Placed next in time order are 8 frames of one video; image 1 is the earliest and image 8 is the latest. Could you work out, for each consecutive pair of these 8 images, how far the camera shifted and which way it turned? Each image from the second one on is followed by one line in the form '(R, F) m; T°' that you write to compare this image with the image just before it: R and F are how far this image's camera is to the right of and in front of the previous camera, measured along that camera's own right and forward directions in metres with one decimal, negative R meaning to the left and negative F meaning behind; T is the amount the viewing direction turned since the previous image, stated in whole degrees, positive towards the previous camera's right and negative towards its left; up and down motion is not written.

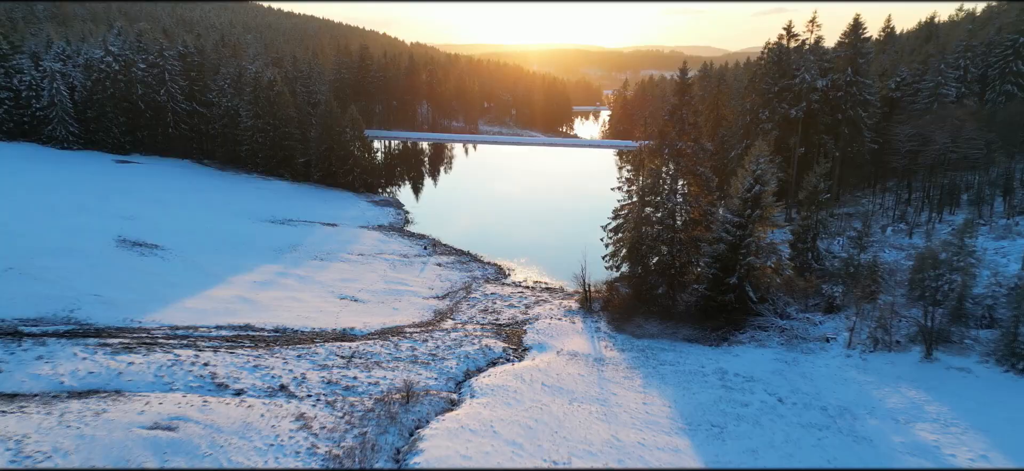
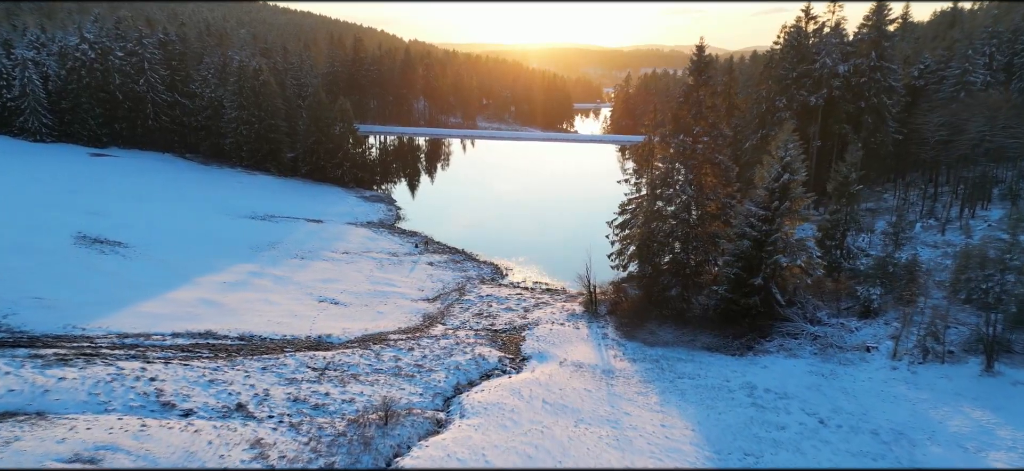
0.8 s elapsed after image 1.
(+0.1, +2.1) m; 0°
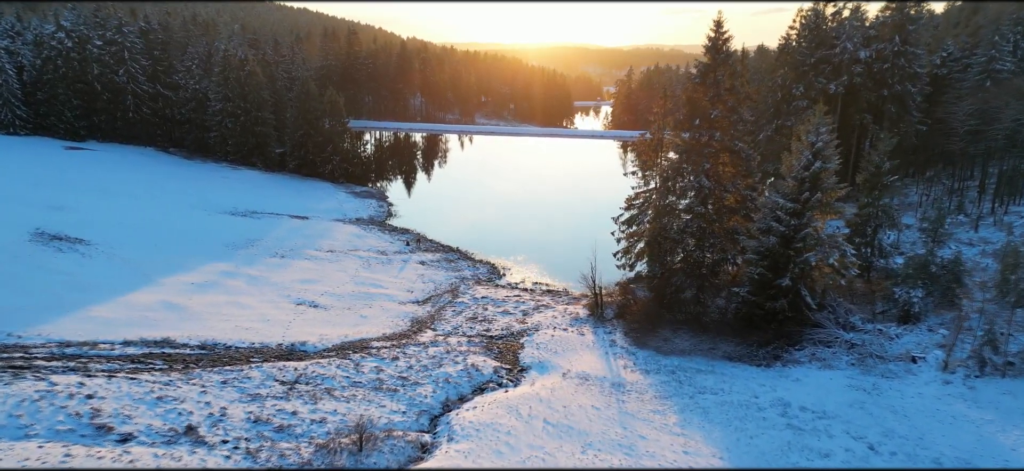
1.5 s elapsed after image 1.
(0.0, +1.8) m; 0°
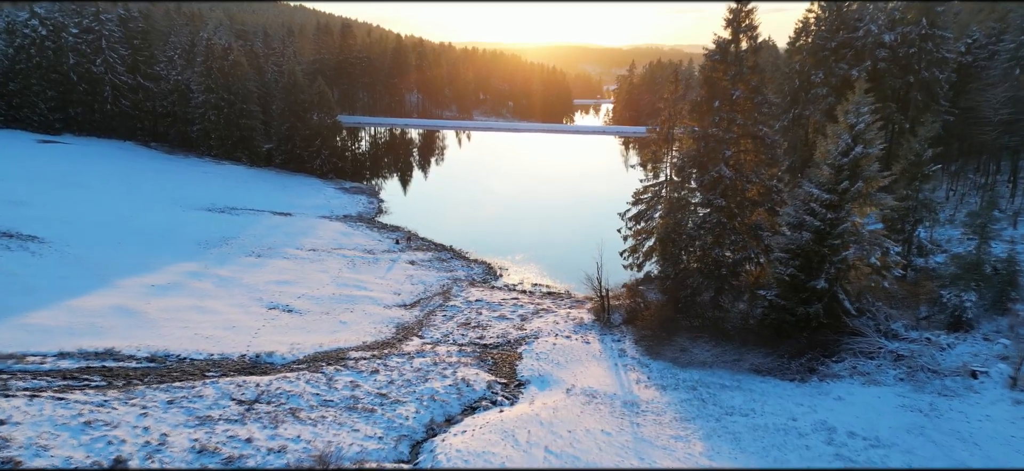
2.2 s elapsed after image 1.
(+0.1, +1.8) m; 0°
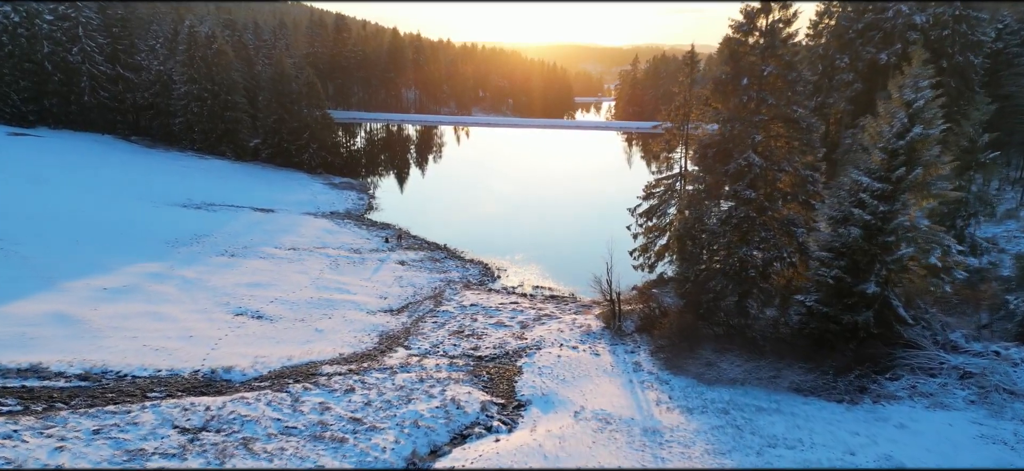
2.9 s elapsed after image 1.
(0.0, +1.8) m; 0°
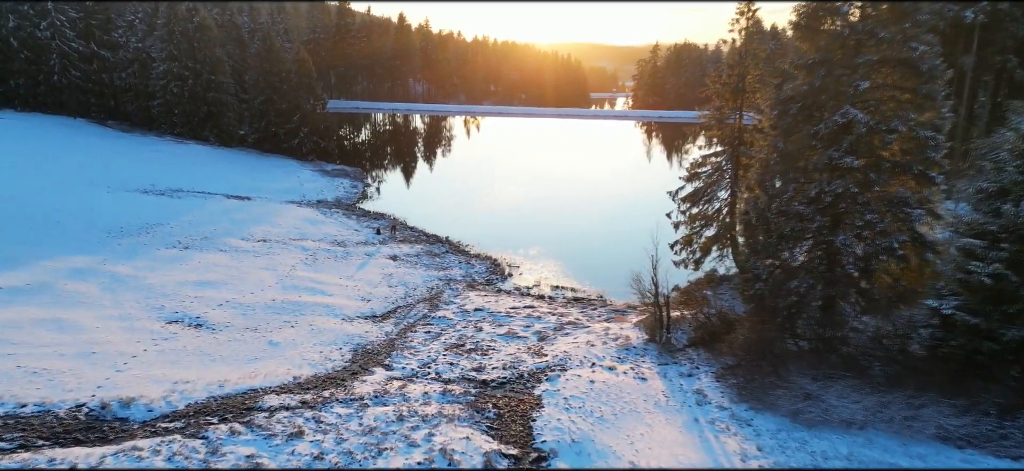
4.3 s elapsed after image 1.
(-0.1, +3.3) m; -1°
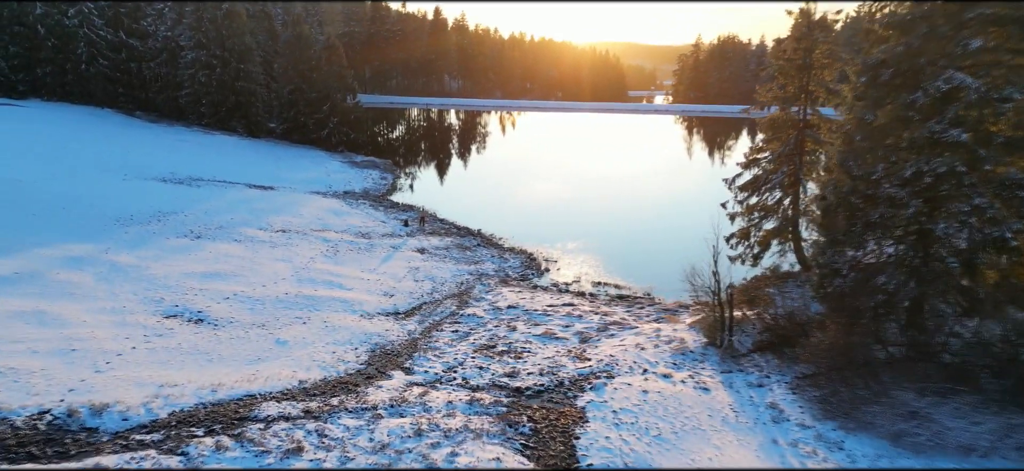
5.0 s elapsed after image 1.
(-0.1, +1.3) m; -2°
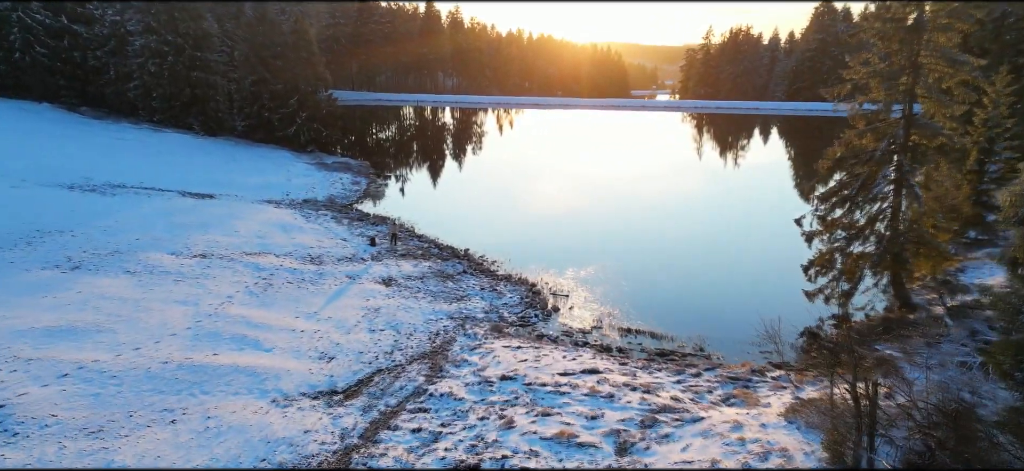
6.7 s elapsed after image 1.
(0.0, +3.8) m; 0°
